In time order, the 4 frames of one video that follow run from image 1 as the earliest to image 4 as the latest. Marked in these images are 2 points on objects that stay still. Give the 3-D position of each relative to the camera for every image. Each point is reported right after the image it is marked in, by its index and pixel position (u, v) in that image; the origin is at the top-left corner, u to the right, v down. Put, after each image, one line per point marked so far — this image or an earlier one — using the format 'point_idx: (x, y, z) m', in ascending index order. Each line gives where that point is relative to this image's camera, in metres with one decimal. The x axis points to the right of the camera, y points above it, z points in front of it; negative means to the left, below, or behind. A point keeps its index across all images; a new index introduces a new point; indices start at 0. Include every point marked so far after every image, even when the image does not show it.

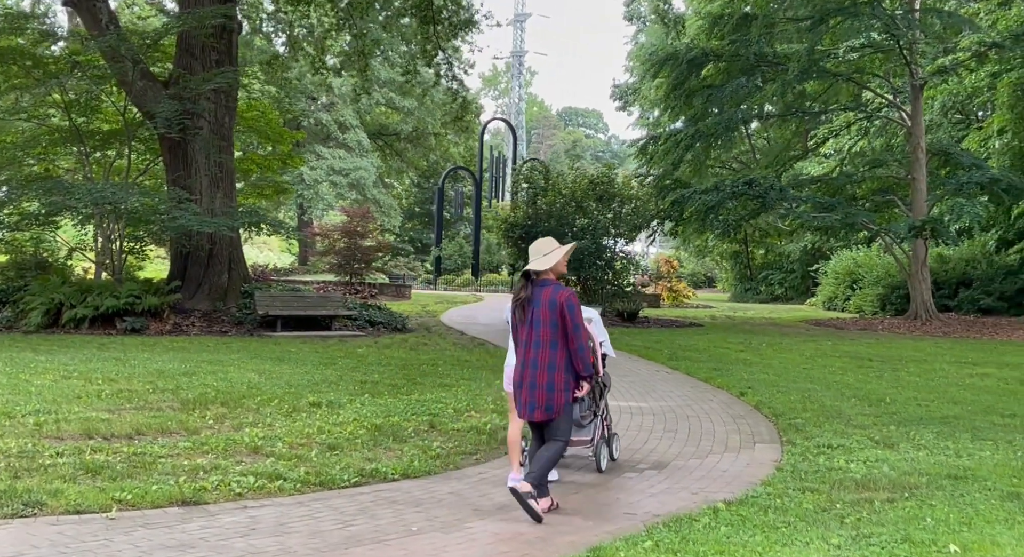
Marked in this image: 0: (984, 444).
0: (+3.5, -1.2, +8.1) m
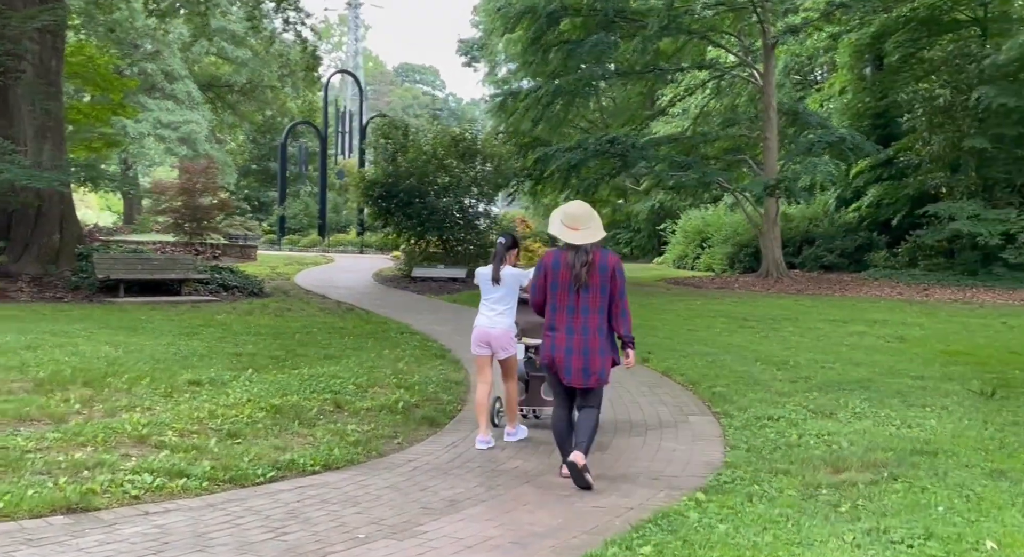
0: (+2.9, -1.0, +7.9) m
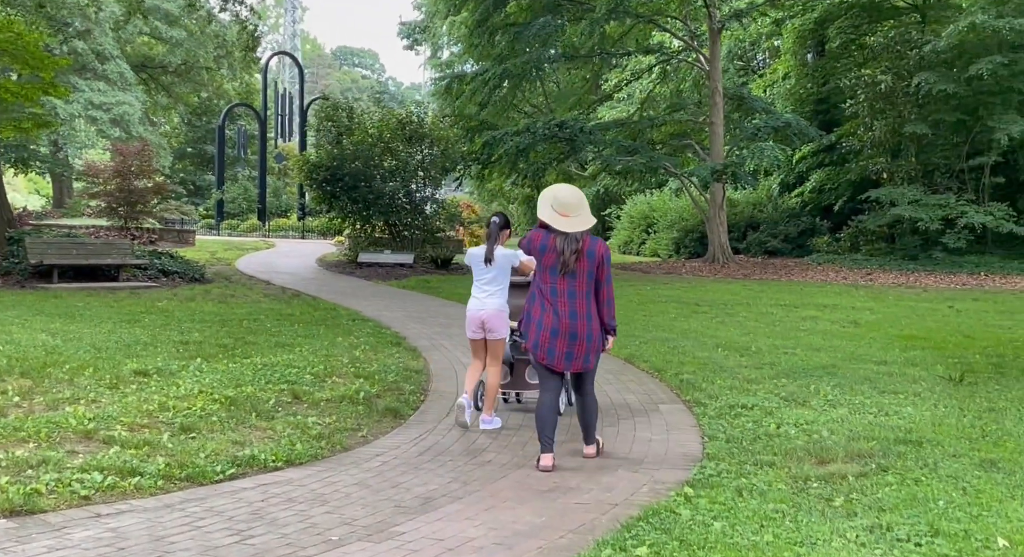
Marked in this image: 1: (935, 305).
0: (+2.7, -0.8, +7.7) m
1: (+7.1, -0.4, +18.4) m
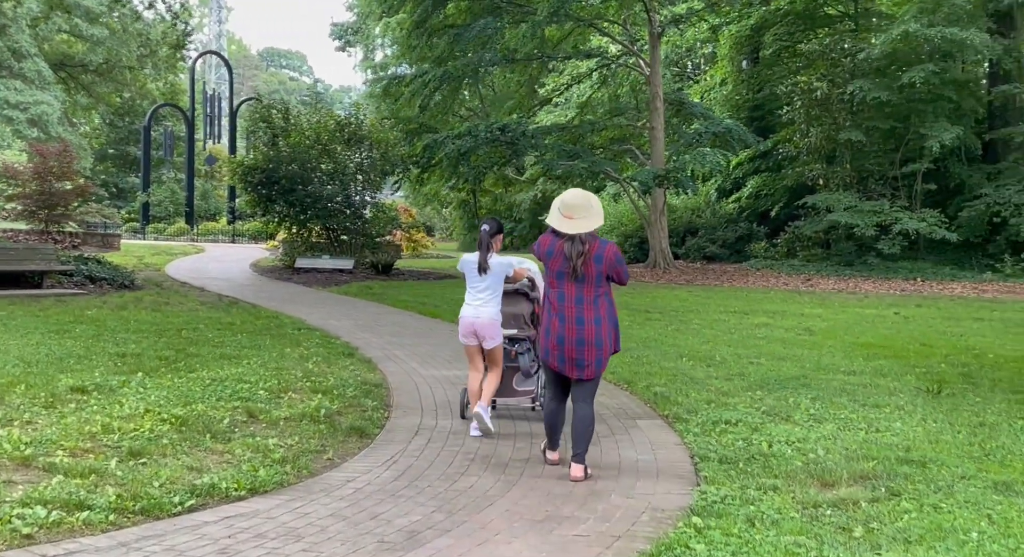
0: (+2.5, -0.9, +7.5) m
1: (+6.2, -0.6, +18.4) m
